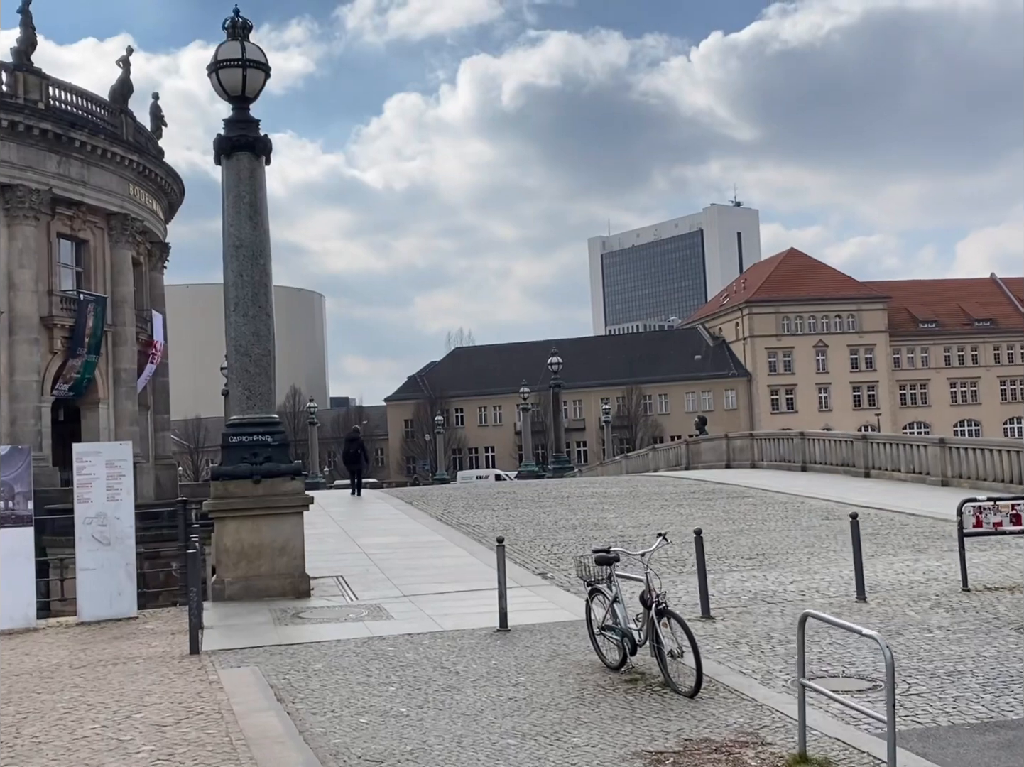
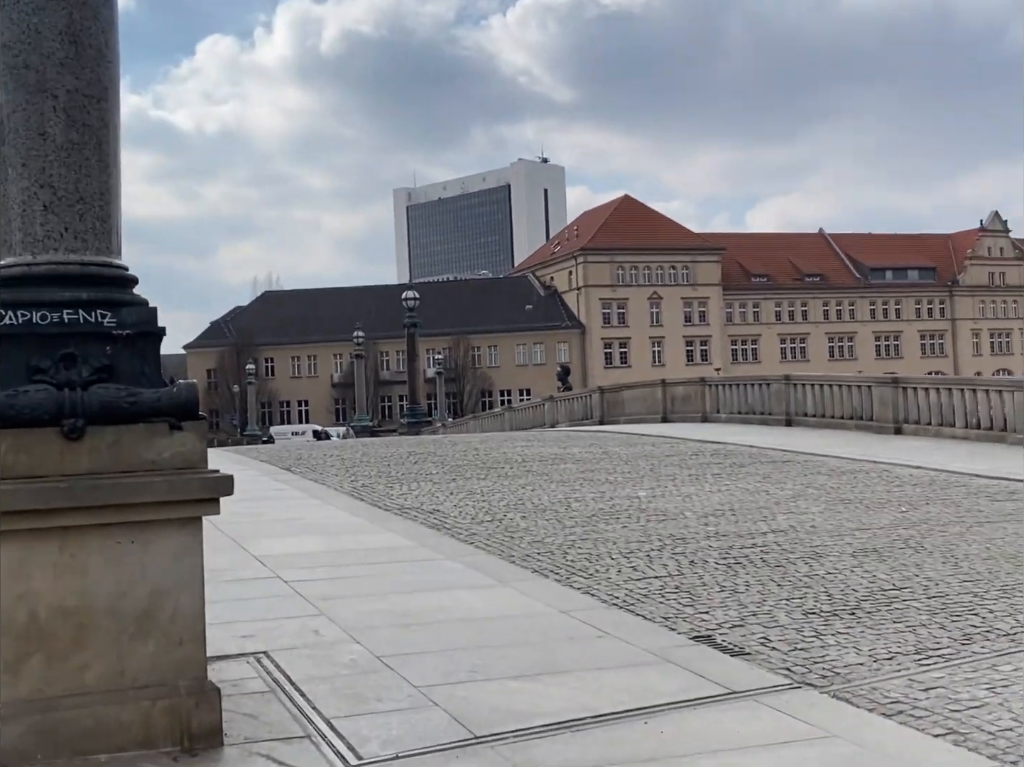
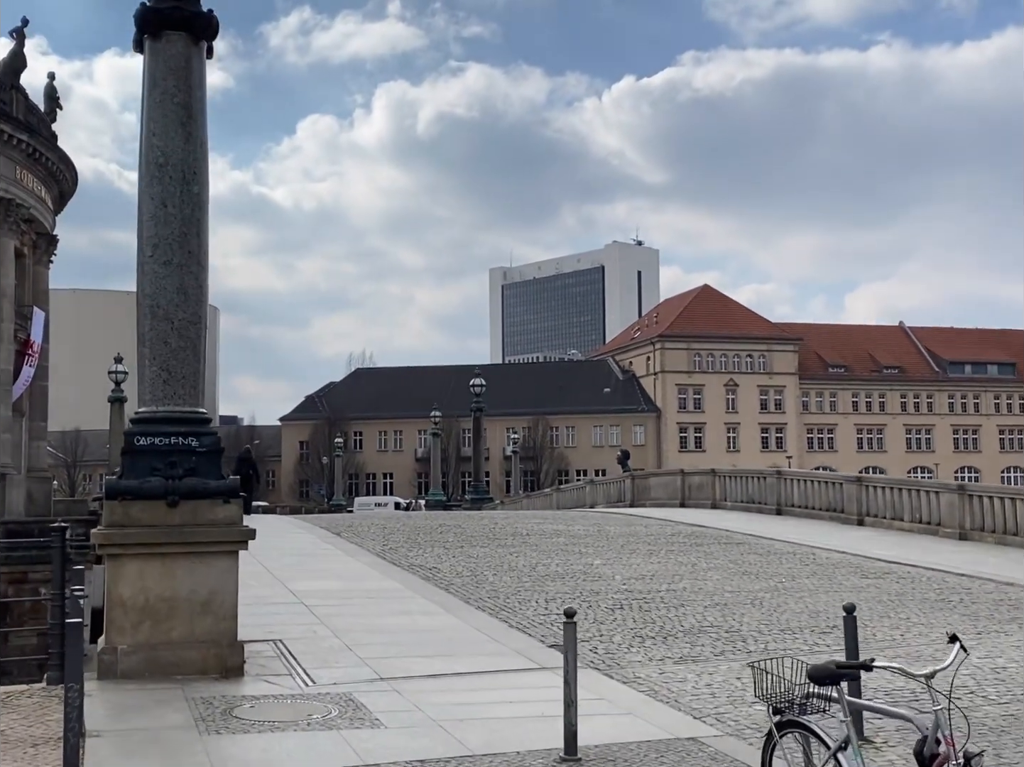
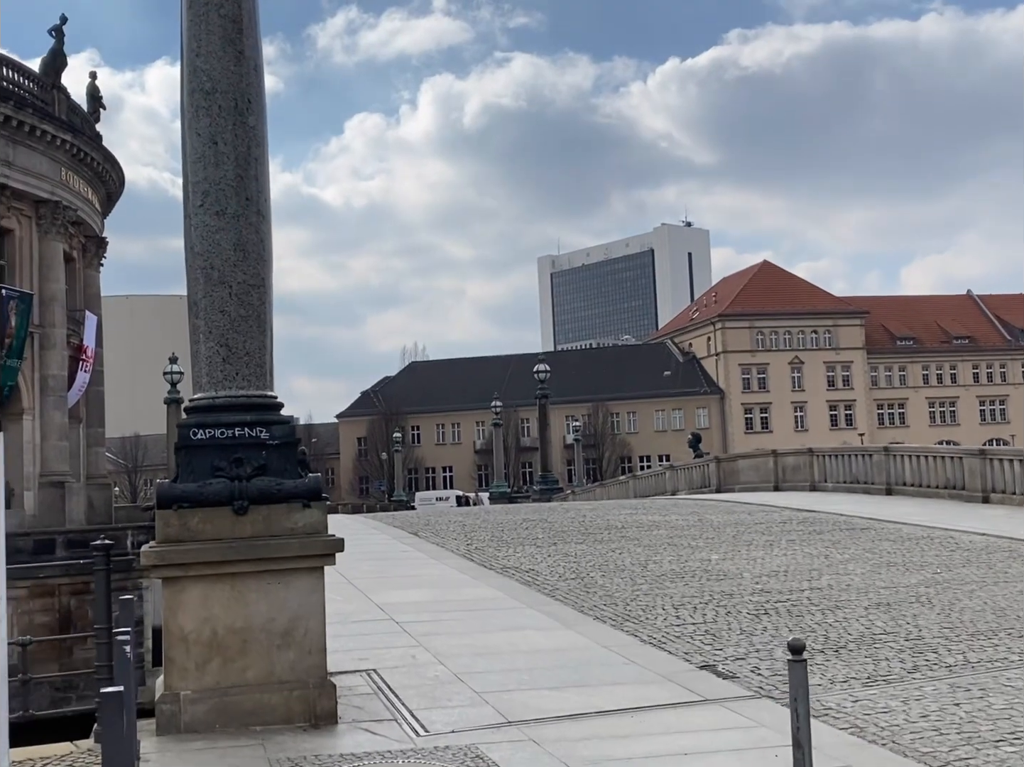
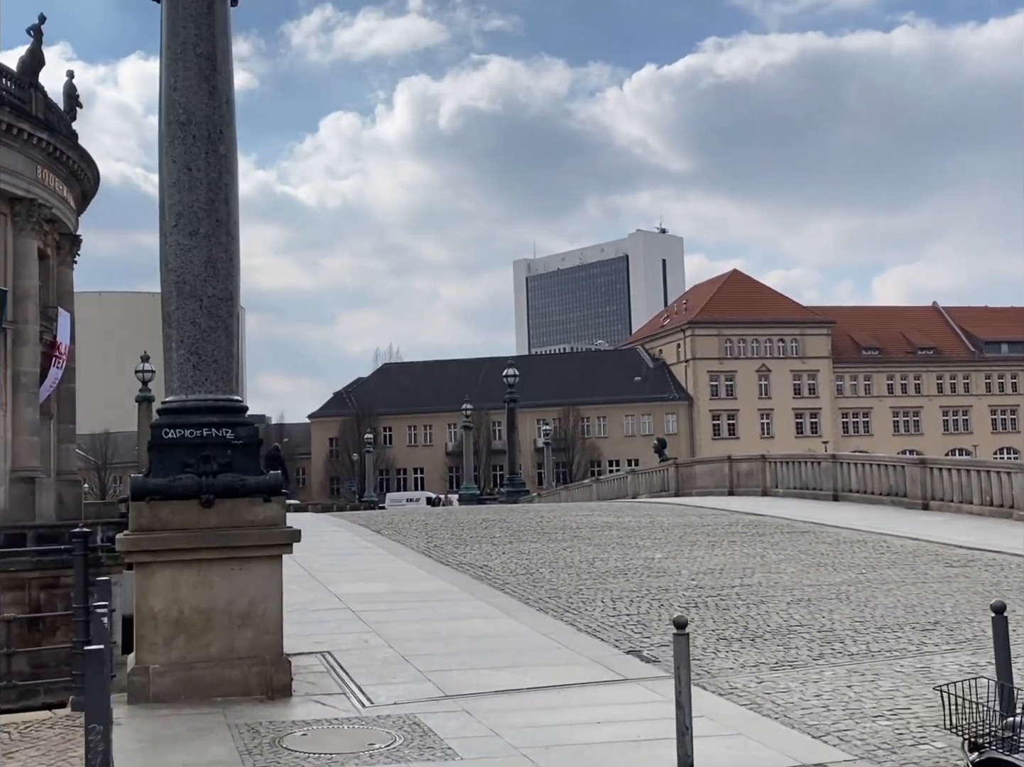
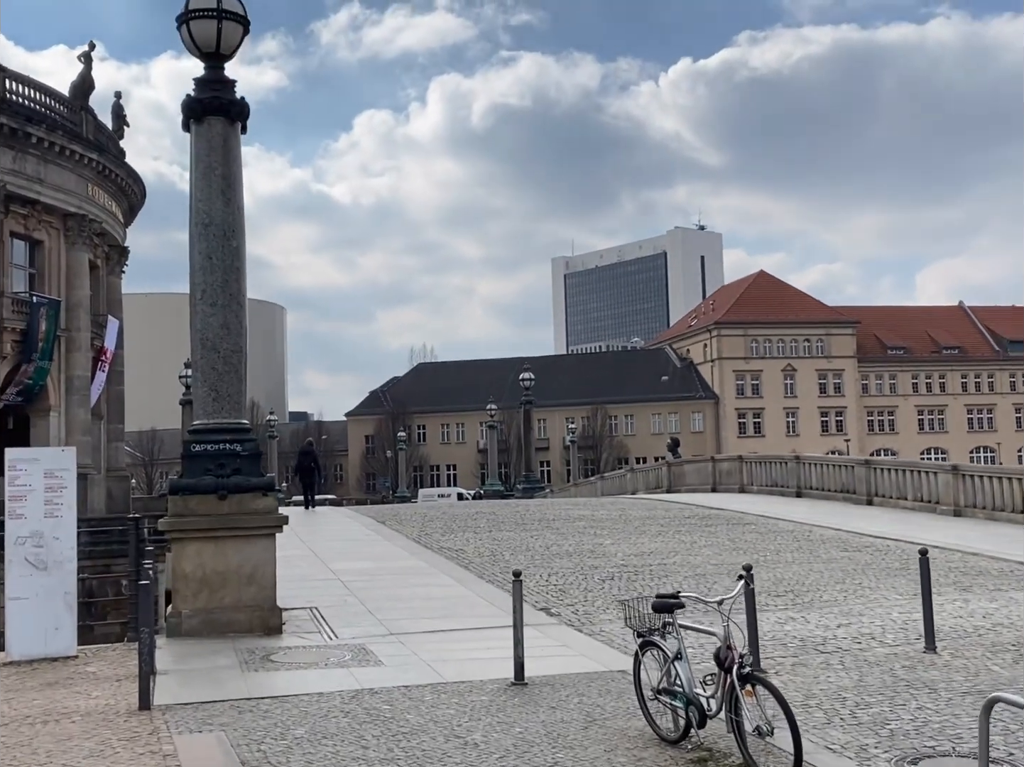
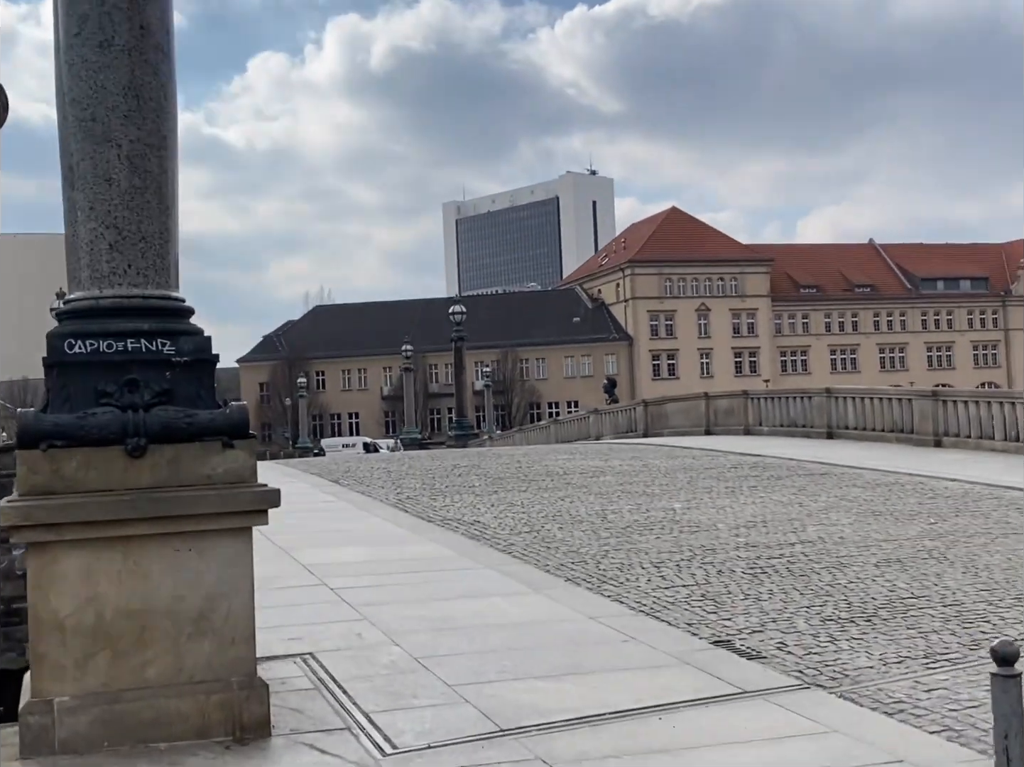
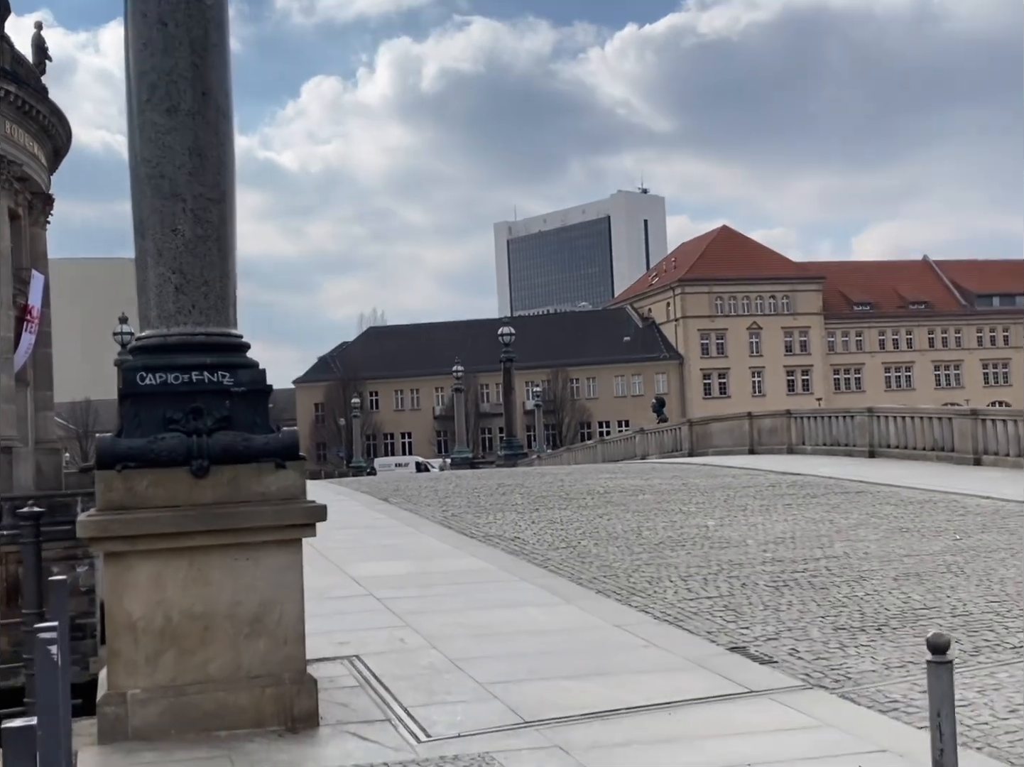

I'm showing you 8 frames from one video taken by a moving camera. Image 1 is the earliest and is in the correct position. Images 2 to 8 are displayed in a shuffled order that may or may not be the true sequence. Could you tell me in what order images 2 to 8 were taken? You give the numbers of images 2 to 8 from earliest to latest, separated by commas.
6, 3, 5, 4, 8, 7, 2
